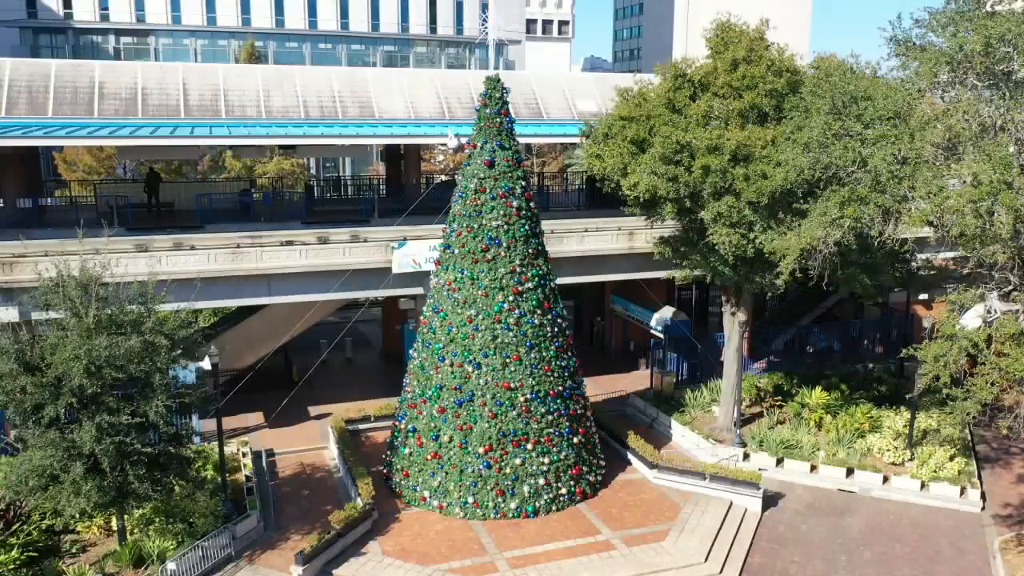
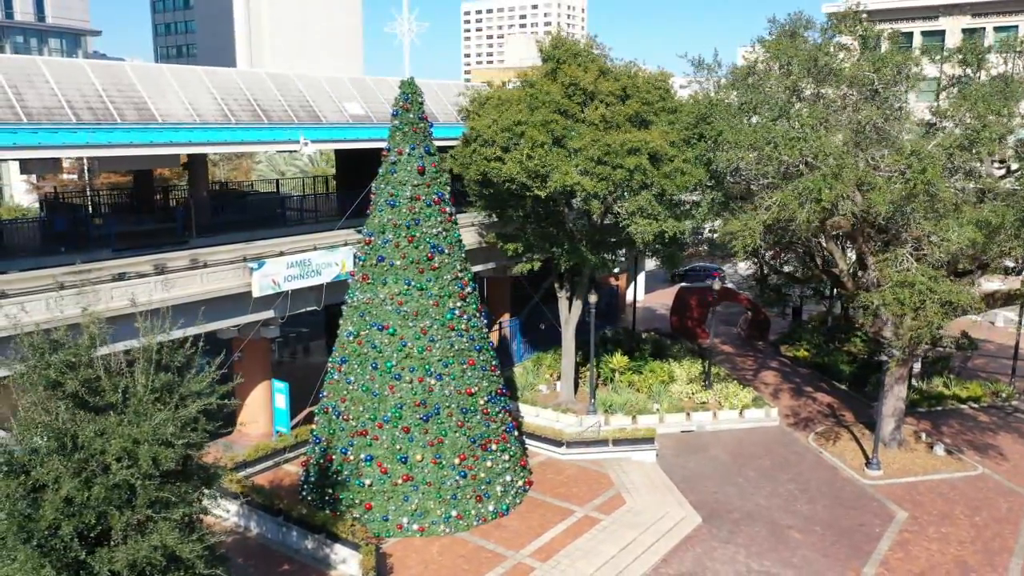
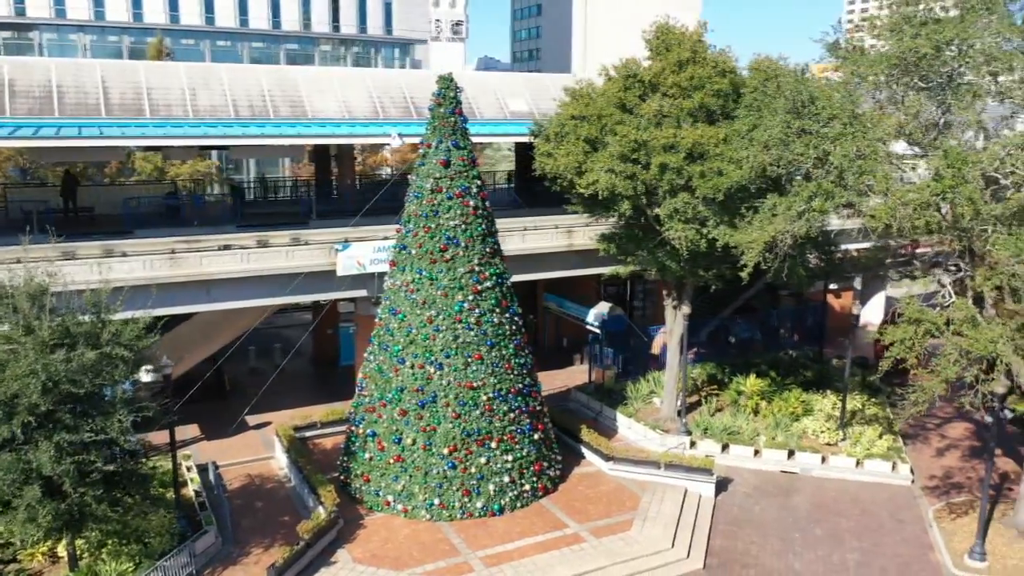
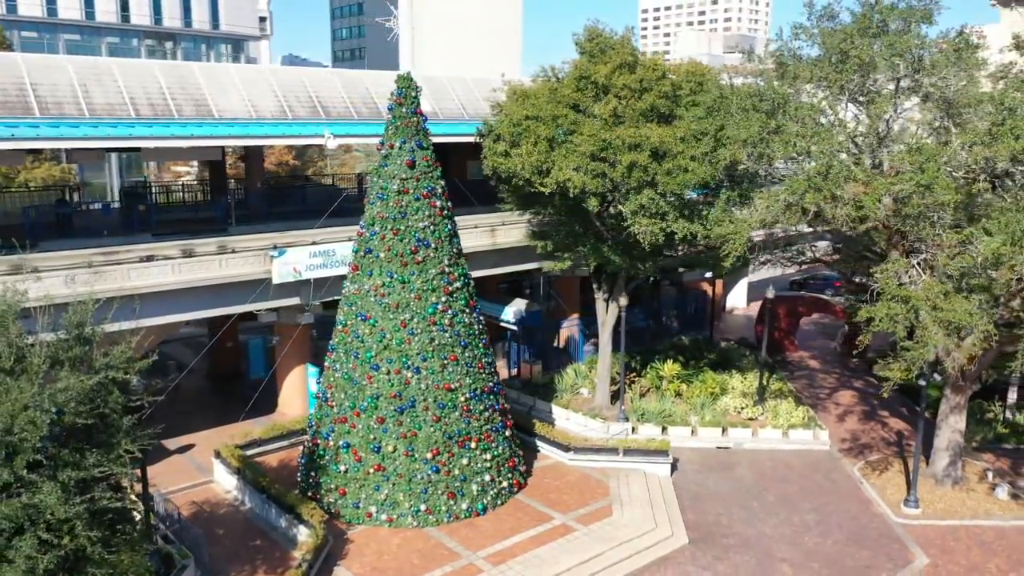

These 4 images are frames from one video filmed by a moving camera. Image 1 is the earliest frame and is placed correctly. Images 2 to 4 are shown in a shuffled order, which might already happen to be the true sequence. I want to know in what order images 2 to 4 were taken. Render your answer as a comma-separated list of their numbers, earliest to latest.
3, 4, 2
